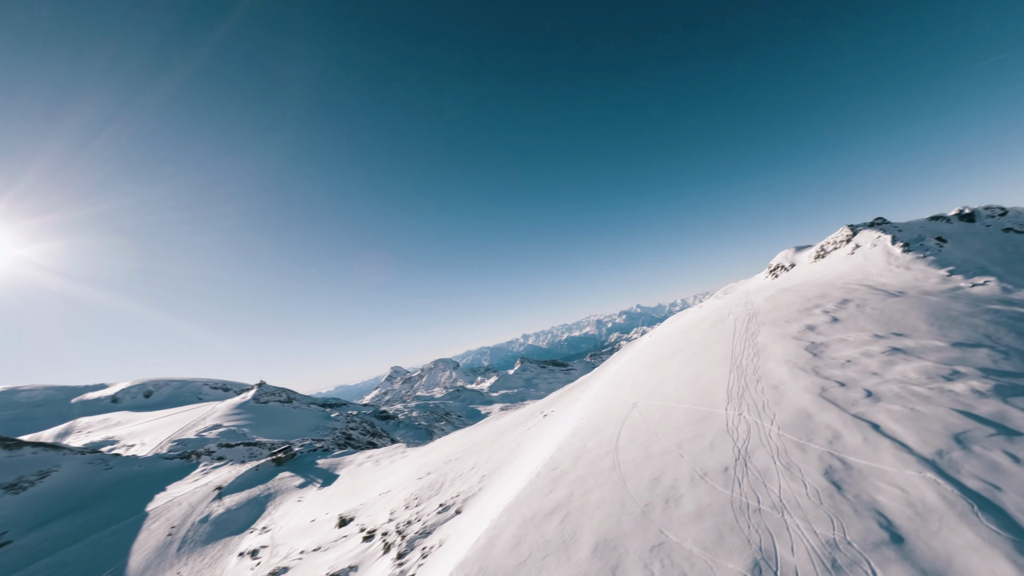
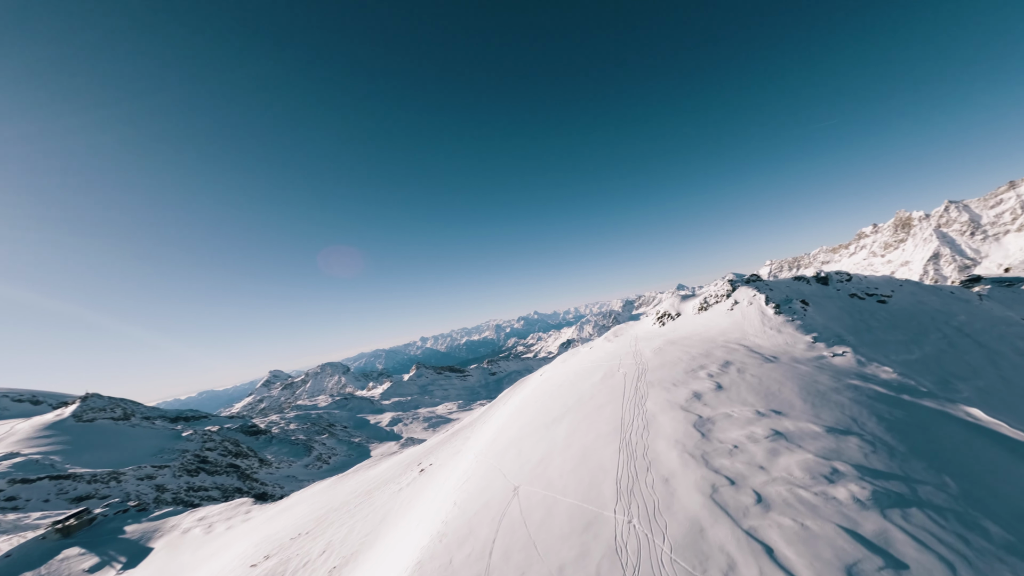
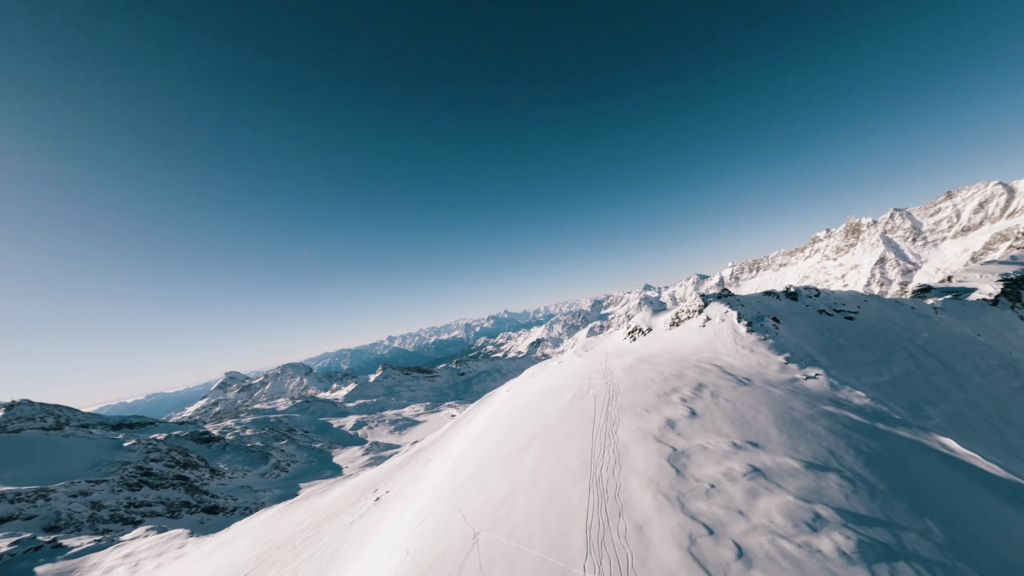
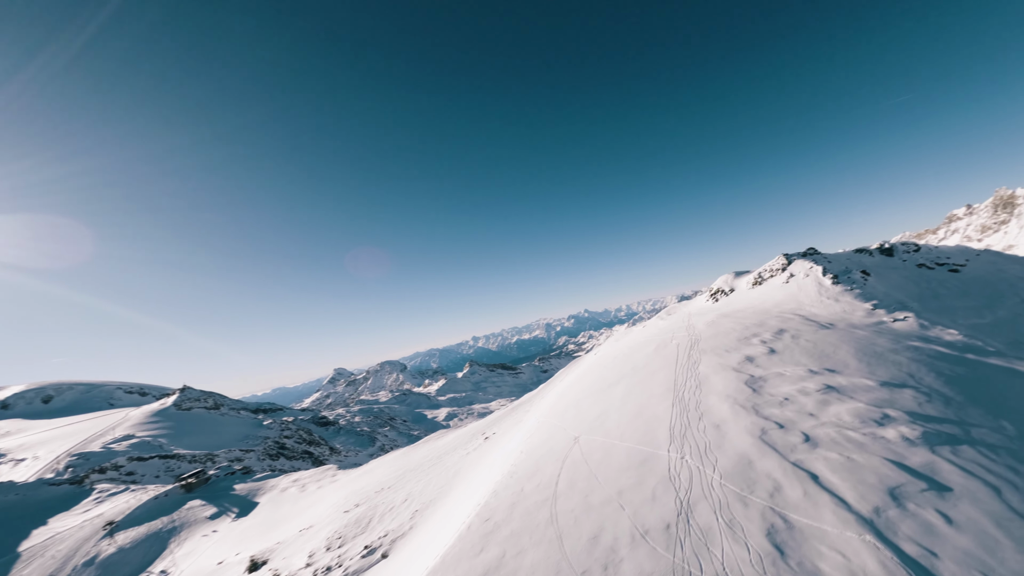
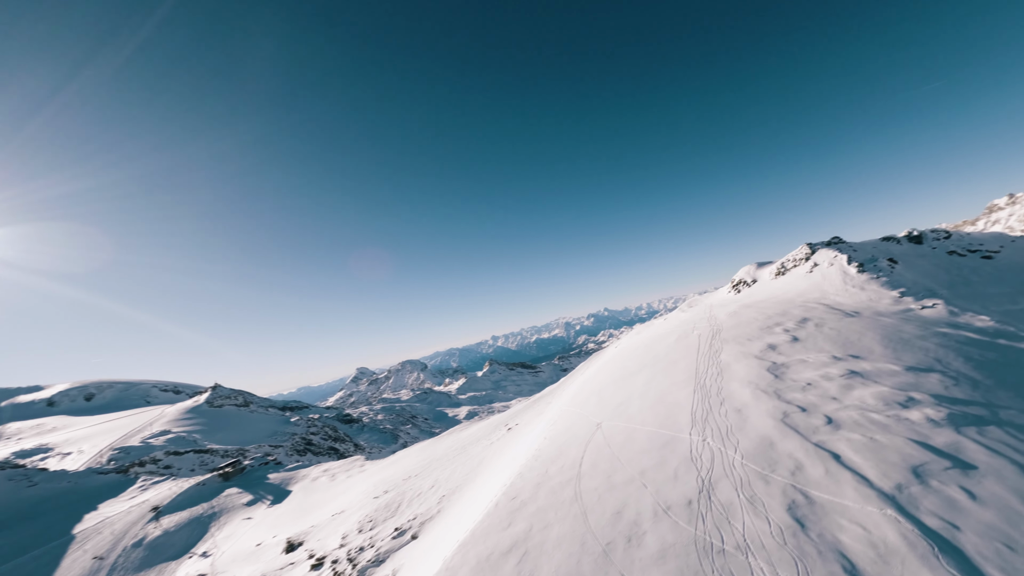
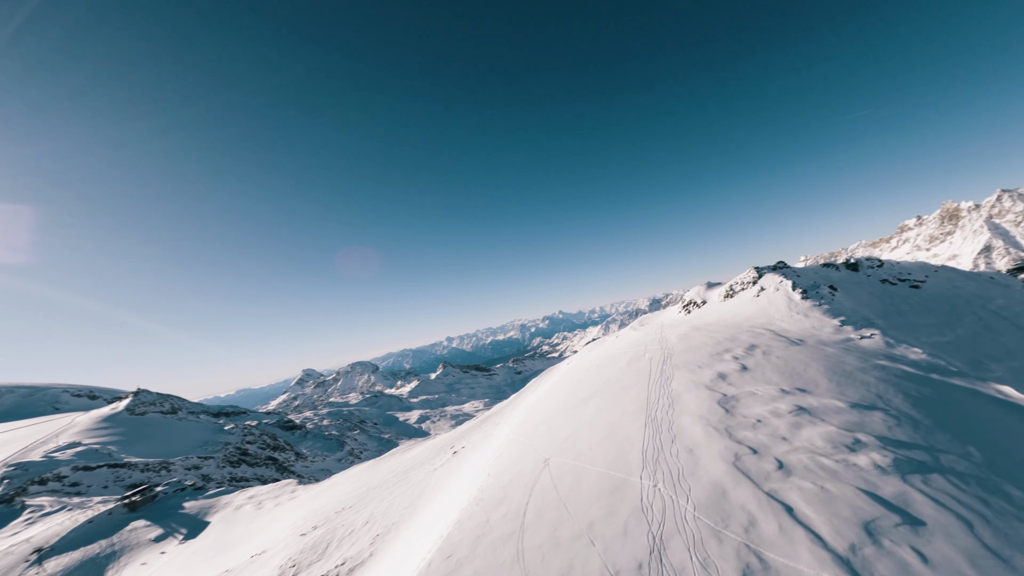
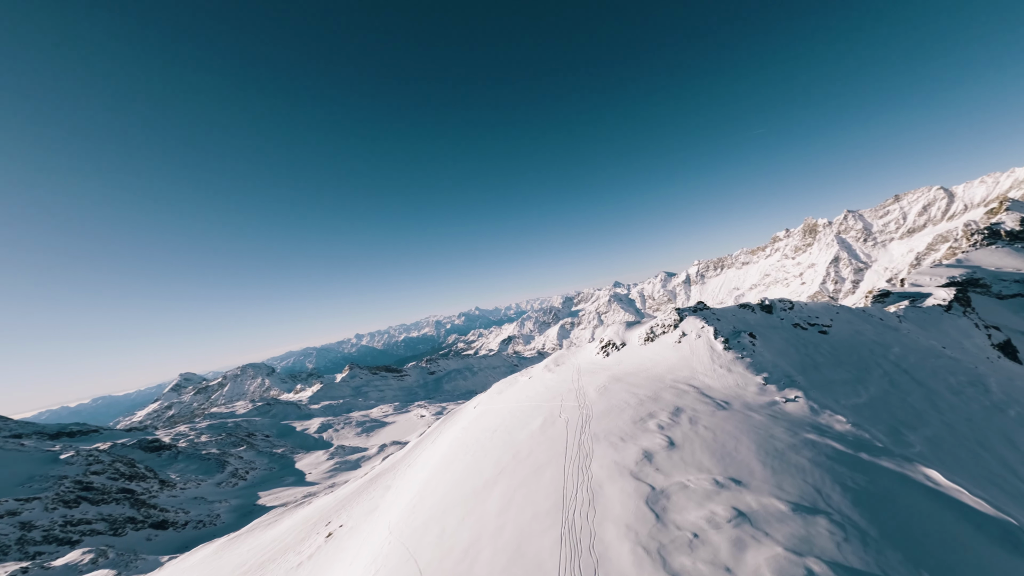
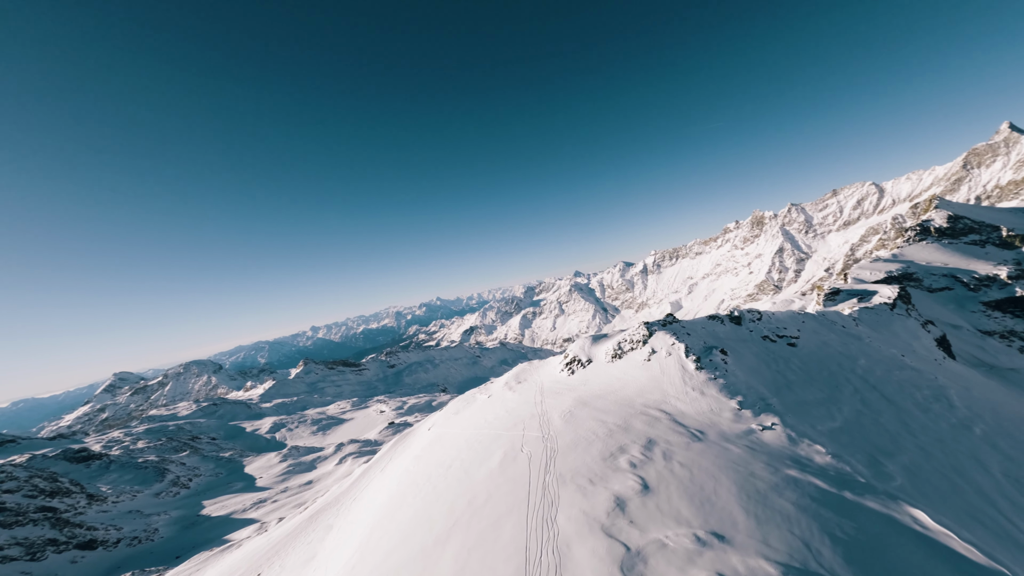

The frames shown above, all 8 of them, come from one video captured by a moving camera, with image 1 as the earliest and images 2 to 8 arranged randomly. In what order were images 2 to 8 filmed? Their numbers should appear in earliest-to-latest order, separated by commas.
5, 4, 6, 2, 3, 7, 8
